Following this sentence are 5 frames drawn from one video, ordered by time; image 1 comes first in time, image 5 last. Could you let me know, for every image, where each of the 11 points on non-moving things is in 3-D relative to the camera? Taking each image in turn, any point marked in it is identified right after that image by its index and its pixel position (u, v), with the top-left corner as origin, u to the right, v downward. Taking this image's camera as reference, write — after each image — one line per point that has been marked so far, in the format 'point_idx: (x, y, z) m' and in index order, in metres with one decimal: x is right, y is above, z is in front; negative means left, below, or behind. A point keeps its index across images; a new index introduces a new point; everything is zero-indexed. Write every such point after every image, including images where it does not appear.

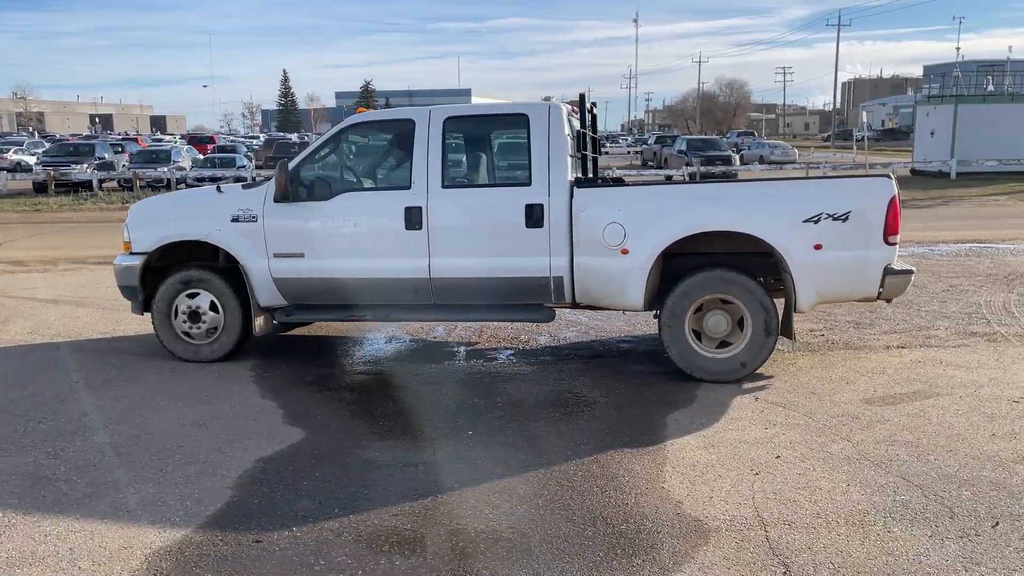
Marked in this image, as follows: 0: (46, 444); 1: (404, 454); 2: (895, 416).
0: (-2.8, -0.9, +5.1) m
1: (-0.6, -1.0, +4.9) m
2: (+2.6, -0.8, +5.6) m
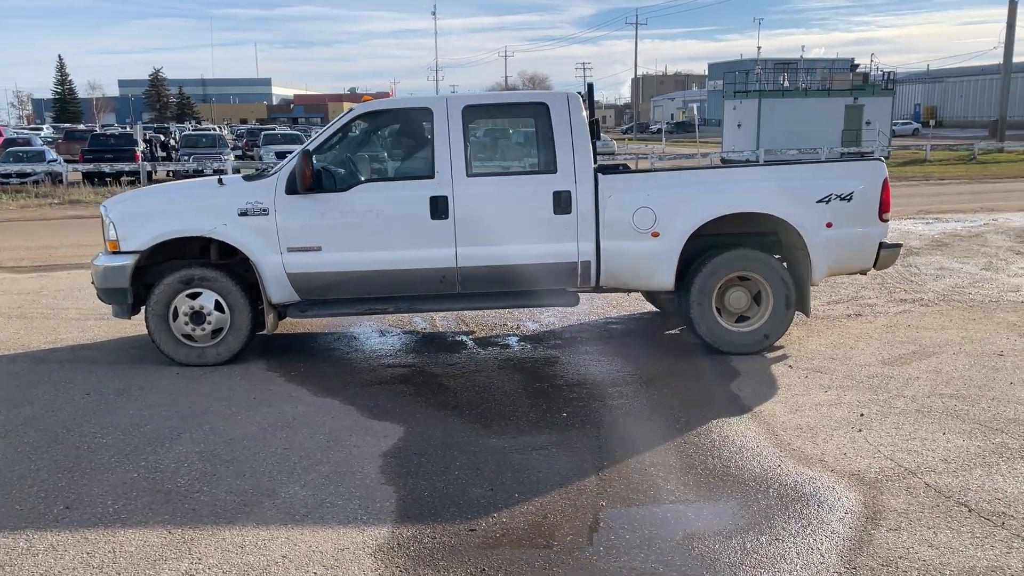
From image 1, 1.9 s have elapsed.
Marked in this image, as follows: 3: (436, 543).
0: (-2.1, -0.9, +4.7) m
1: (+0.1, -0.9, +5.0) m
2: (+3.0, -0.6, +6.3) m
3: (-0.3, -1.1, +3.6) m
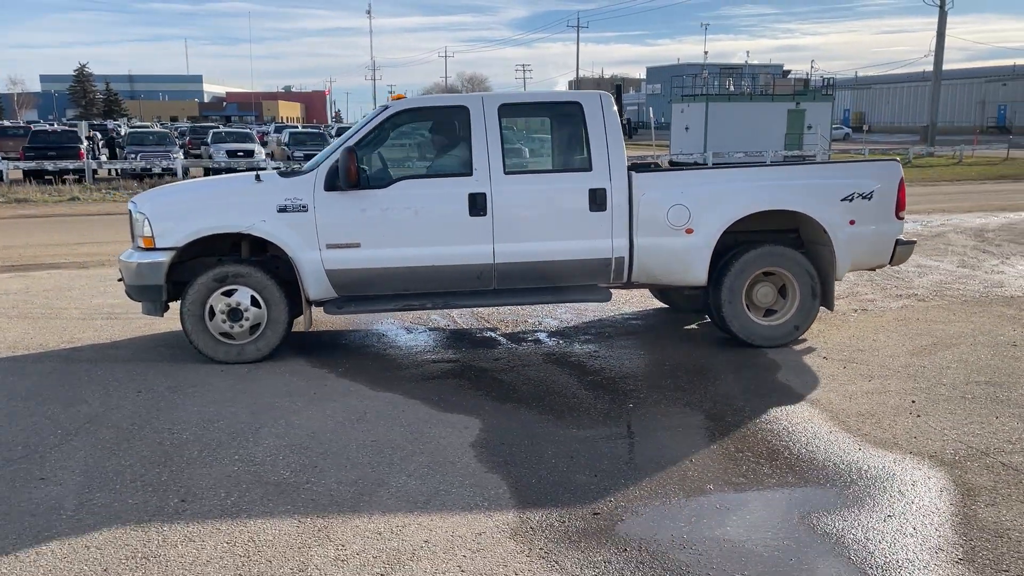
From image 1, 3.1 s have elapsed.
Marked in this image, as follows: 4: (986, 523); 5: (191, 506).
0: (-1.6, -0.9, +4.7) m
1: (+0.5, -0.9, +5.1) m
2: (+3.4, -0.6, +6.6) m
3: (+0.2, -1.1, +3.7) m
4: (+2.1, -1.0, +3.8) m
5: (-1.5, -1.0, +3.9) m
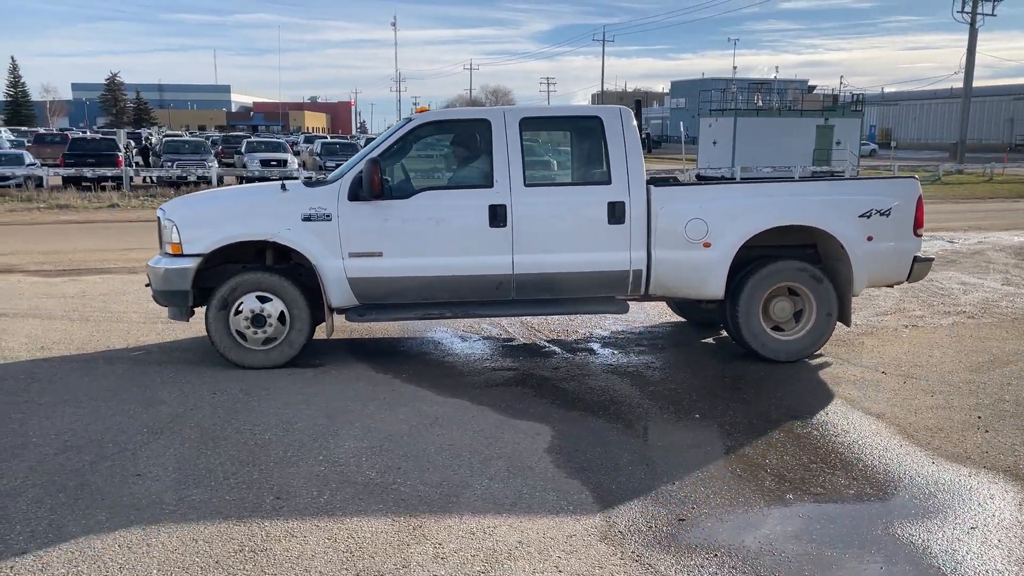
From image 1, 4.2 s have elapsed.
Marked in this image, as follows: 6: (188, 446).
0: (-1.2, -0.9, +4.8) m
1: (+1.0, -0.9, +5.2) m
2: (+3.9, -0.7, +6.6) m
3: (+0.7, -1.1, +3.8) m
4: (+2.5, -1.1, +3.8) m
5: (-1.1, -1.0, +4.1) m
6: (-1.9, -0.9, +5.0) m
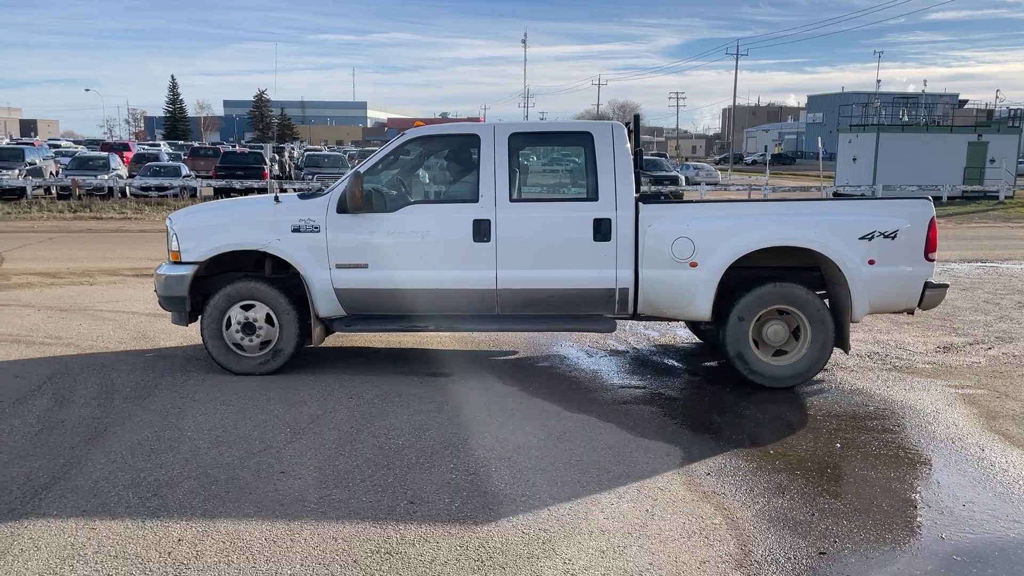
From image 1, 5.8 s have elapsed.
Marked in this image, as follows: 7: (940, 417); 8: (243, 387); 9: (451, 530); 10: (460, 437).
0: (-0.4, -1.0, +4.9) m
1: (+1.7, -1.1, +5.0) m
2: (+4.8, -0.9, +6.0) m
3: (+1.2, -1.2, +3.7) m
4: (+3.0, -1.3, +3.4) m
5: (-0.5, -1.1, +4.2) m
6: (-1.1, -1.0, +5.2) m
7: (+3.0, -0.9, +6.1) m
8: (-2.1, -0.8, +6.6) m
9: (-0.3, -1.1, +3.9) m
10: (-0.3, -0.9, +5.4) m
